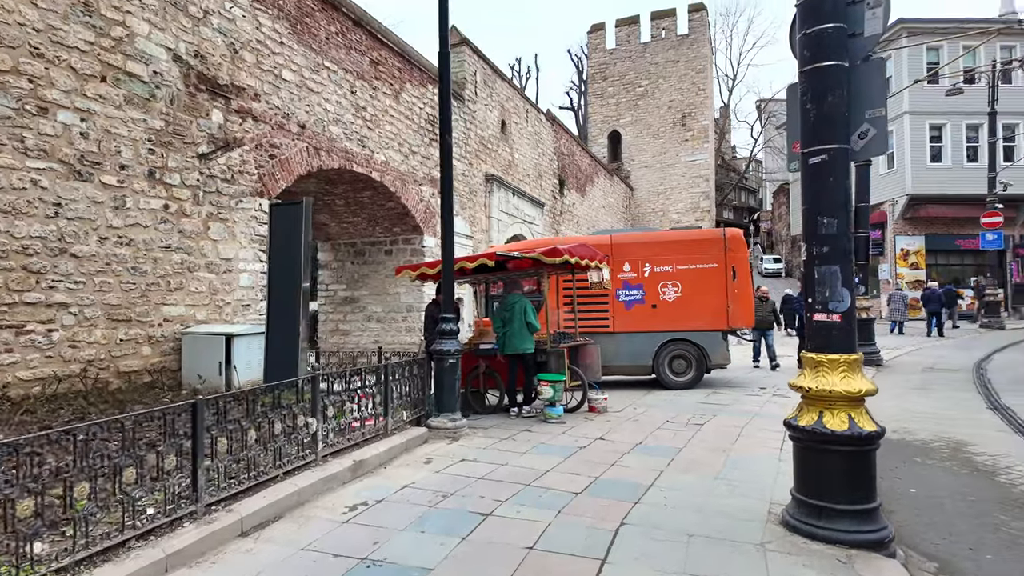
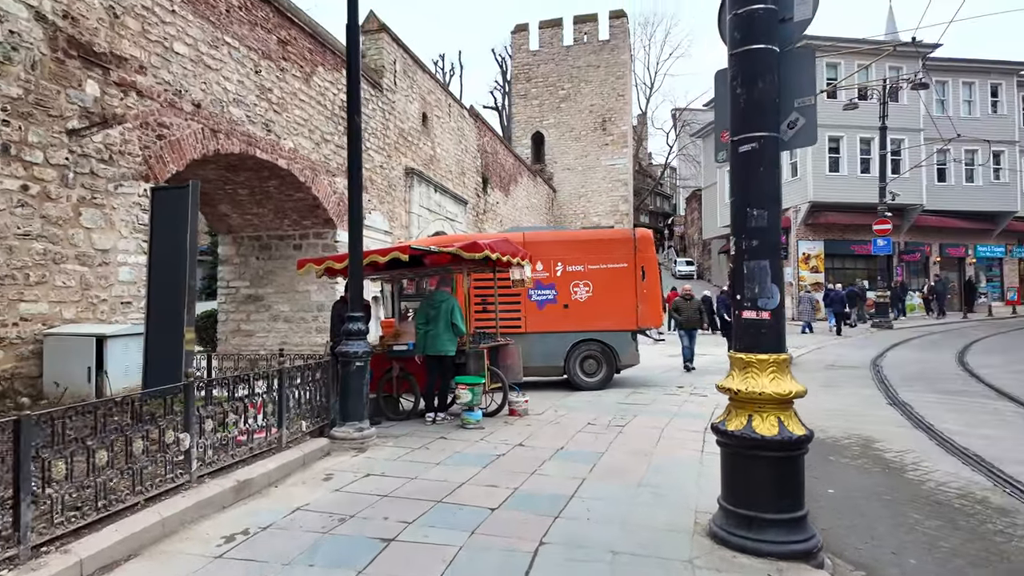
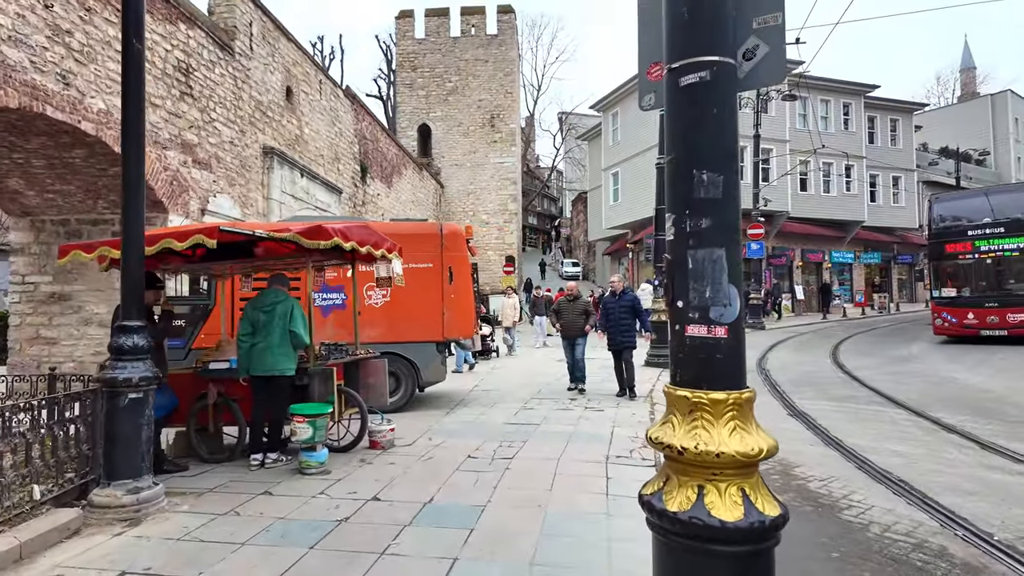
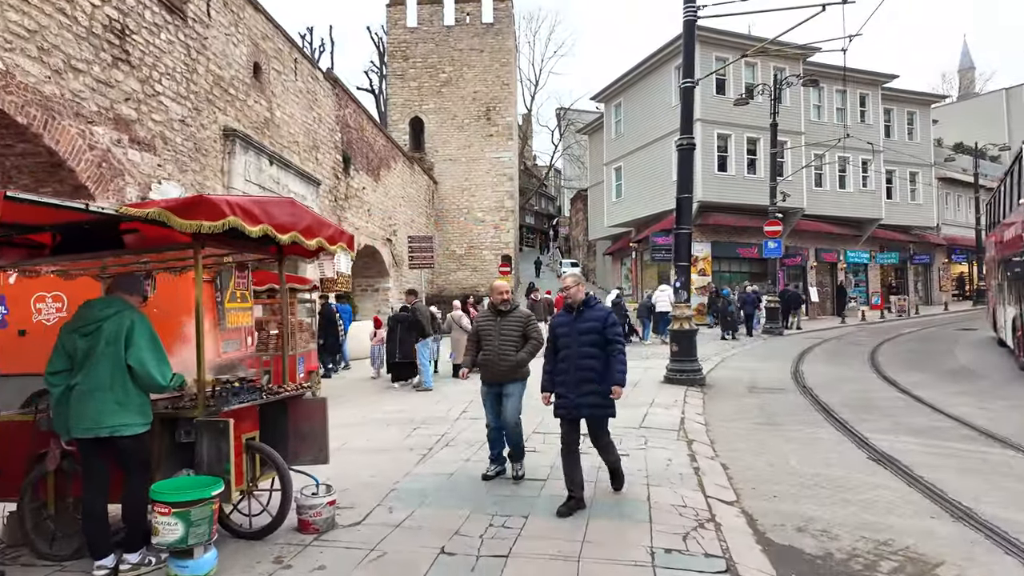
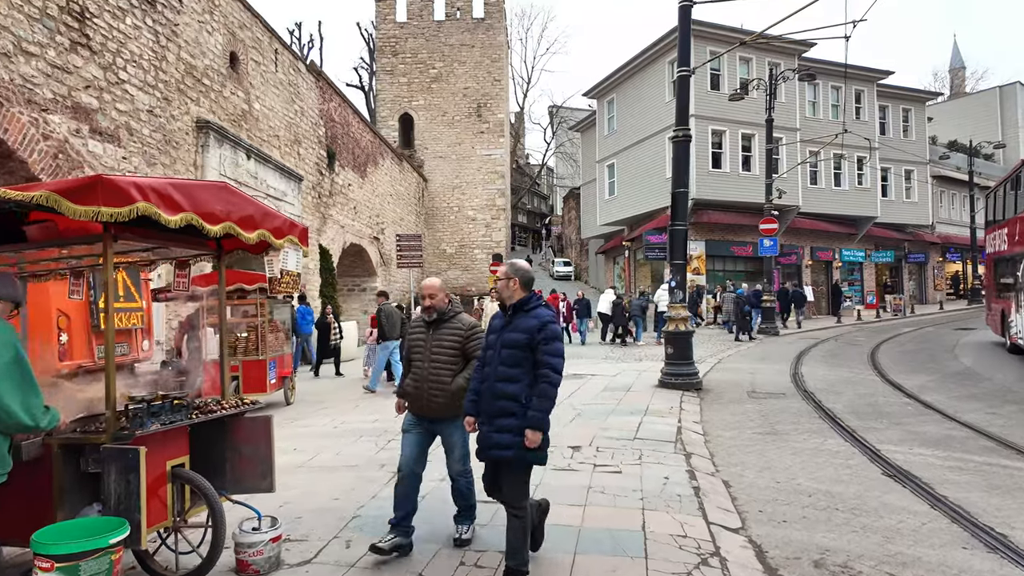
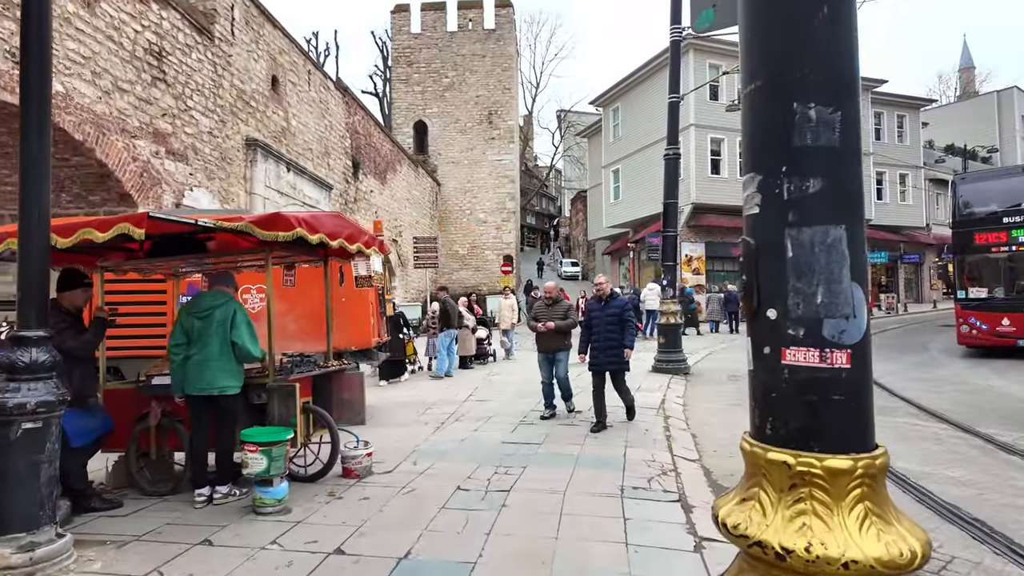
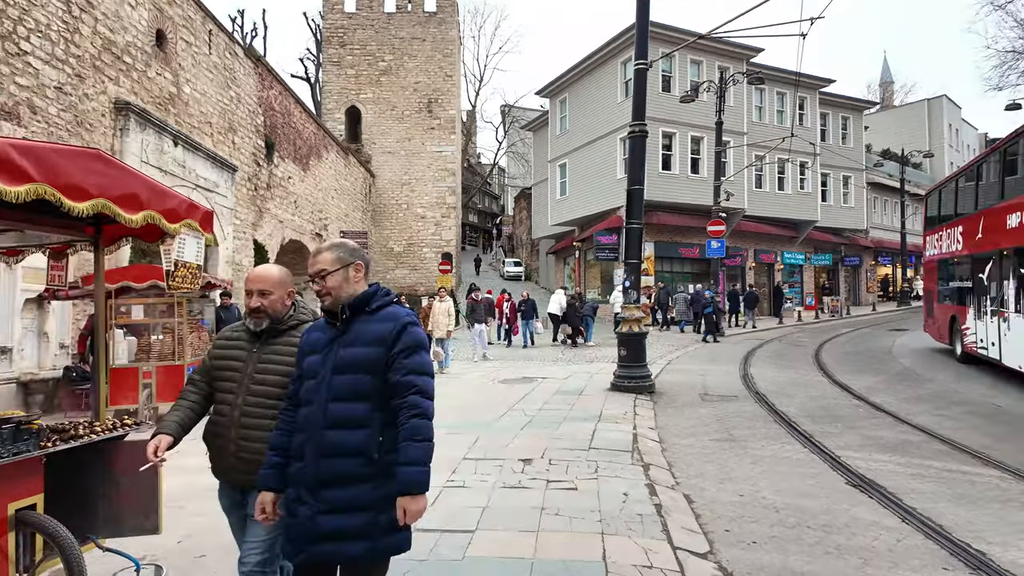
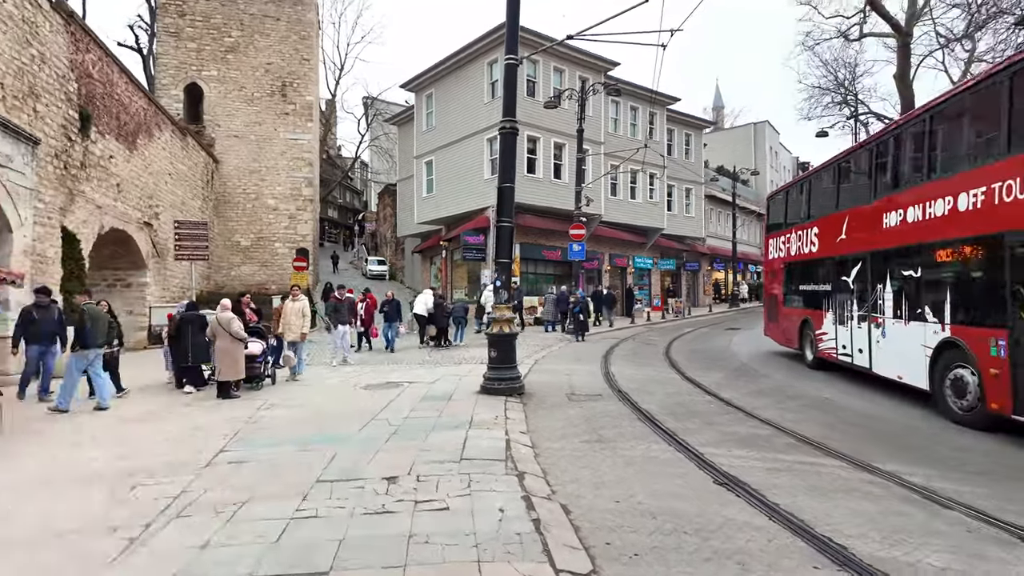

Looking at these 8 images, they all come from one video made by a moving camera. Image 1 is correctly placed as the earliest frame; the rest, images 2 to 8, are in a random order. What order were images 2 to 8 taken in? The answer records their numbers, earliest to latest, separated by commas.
2, 3, 6, 4, 5, 7, 8
